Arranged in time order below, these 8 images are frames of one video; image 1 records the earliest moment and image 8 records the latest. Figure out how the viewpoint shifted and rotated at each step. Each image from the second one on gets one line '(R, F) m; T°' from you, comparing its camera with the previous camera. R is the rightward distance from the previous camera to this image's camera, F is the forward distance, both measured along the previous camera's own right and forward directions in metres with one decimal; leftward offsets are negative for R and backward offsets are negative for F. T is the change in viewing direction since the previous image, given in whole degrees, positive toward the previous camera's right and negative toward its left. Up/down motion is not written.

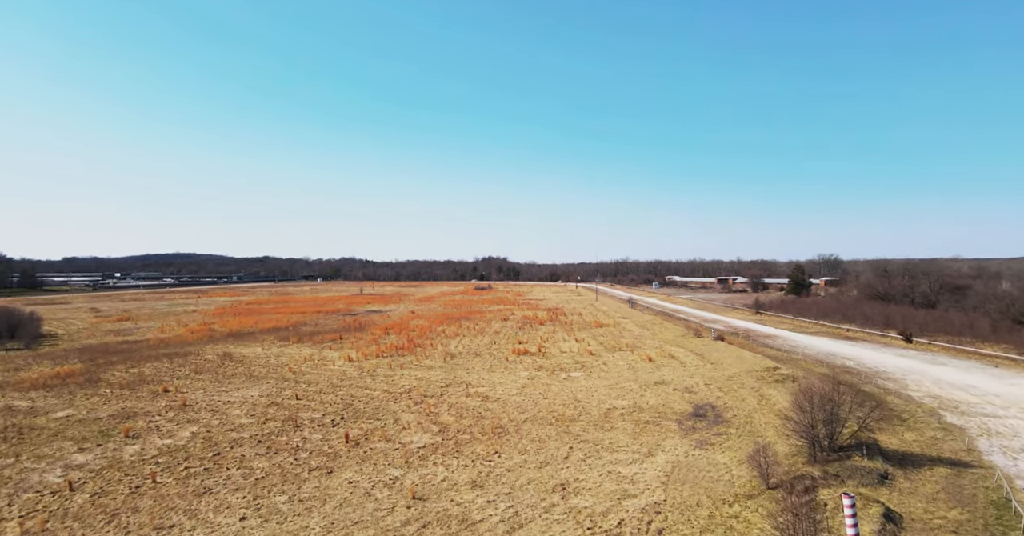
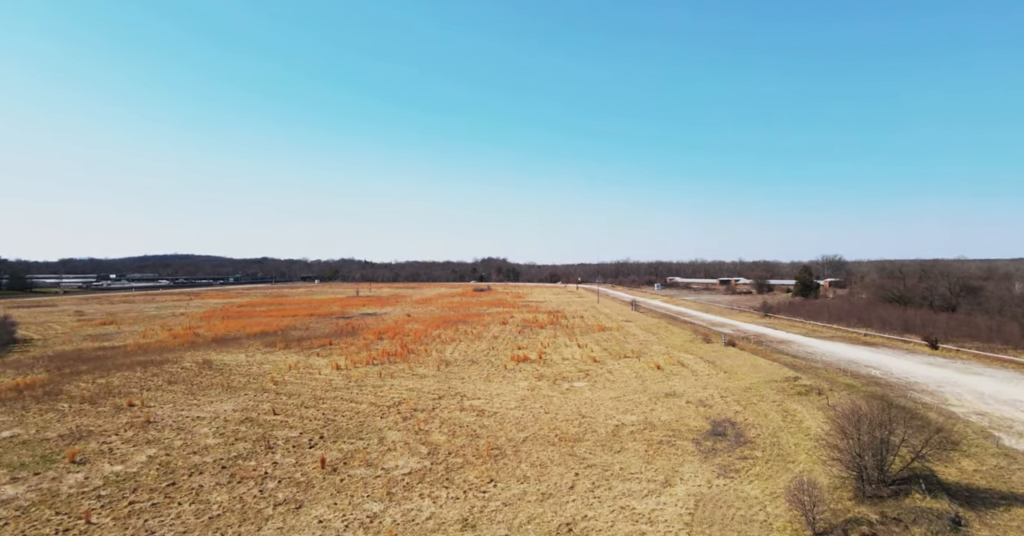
(0.0, +1.4) m; 0°
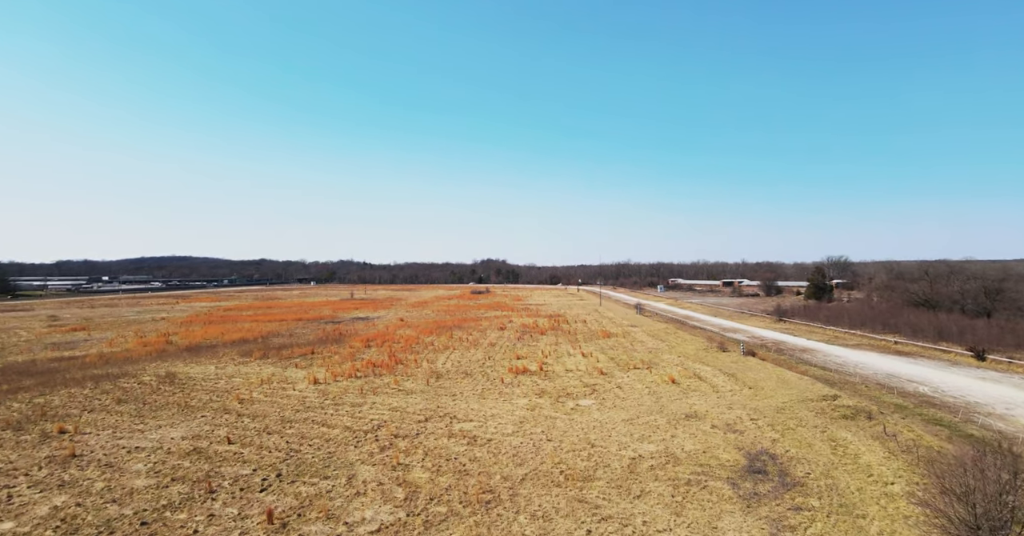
(+0.1, +2.1) m; 0°
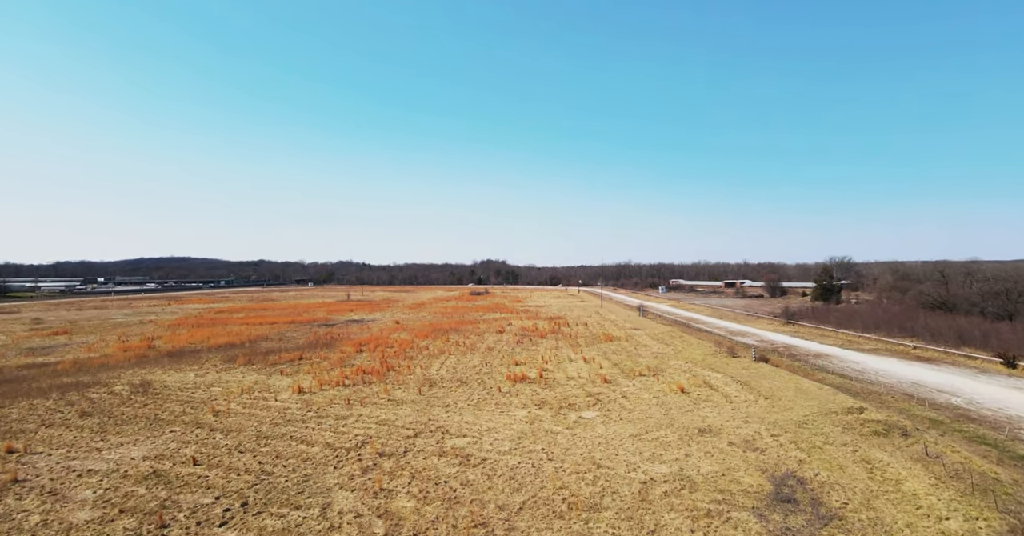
(+0.1, +1.2) m; 0°
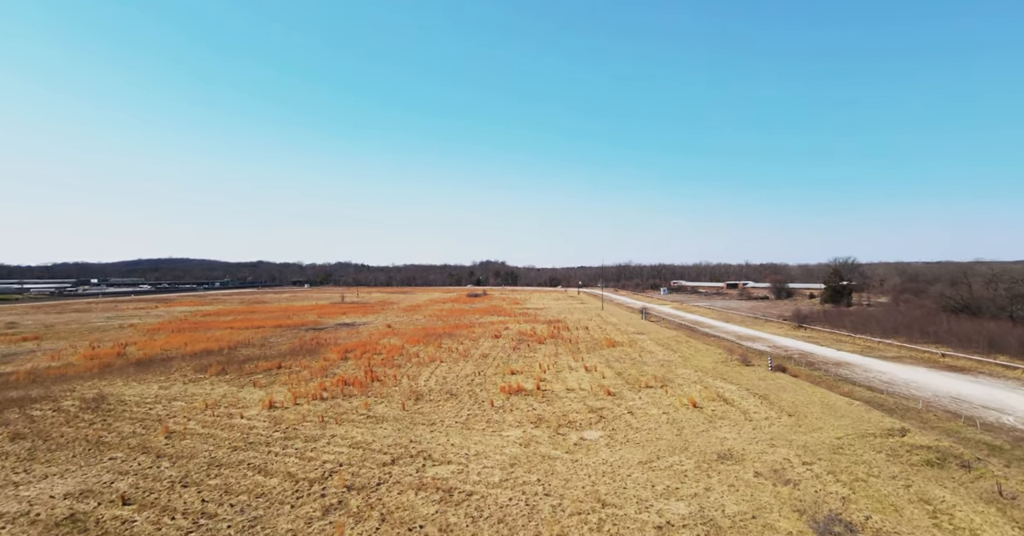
(+0.2, +1.7) m; 0°
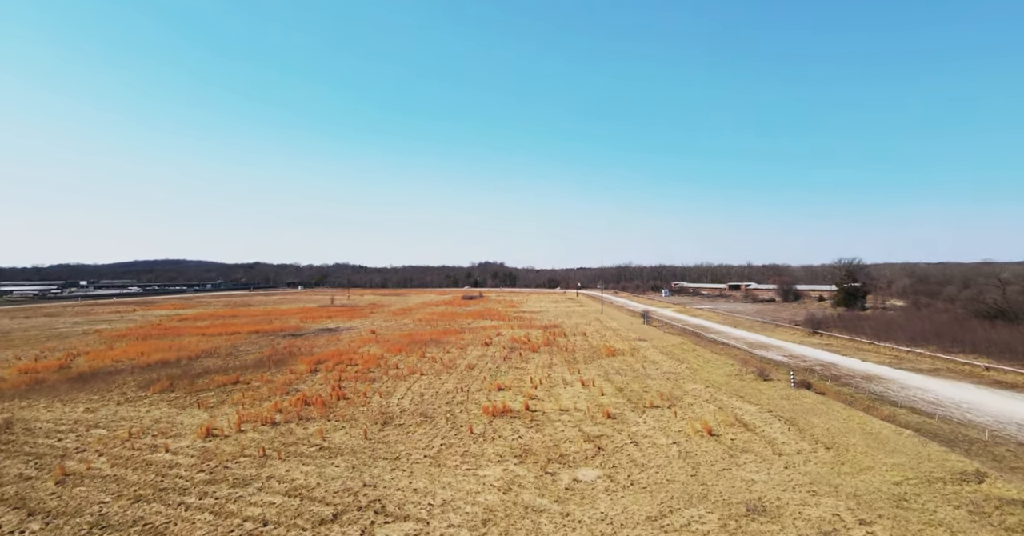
(+0.5, +2.4) m; 0°
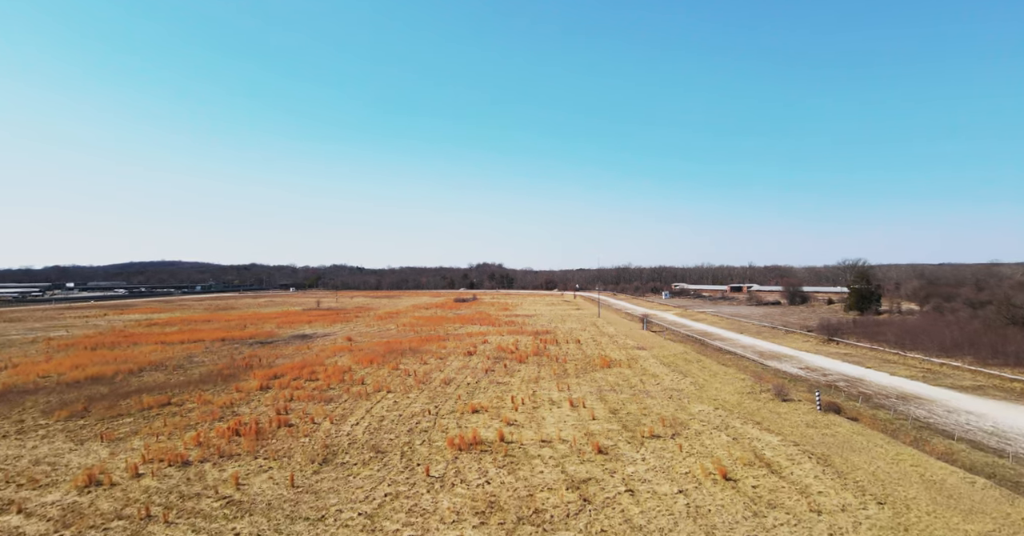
(+0.7, +2.6) m; 0°
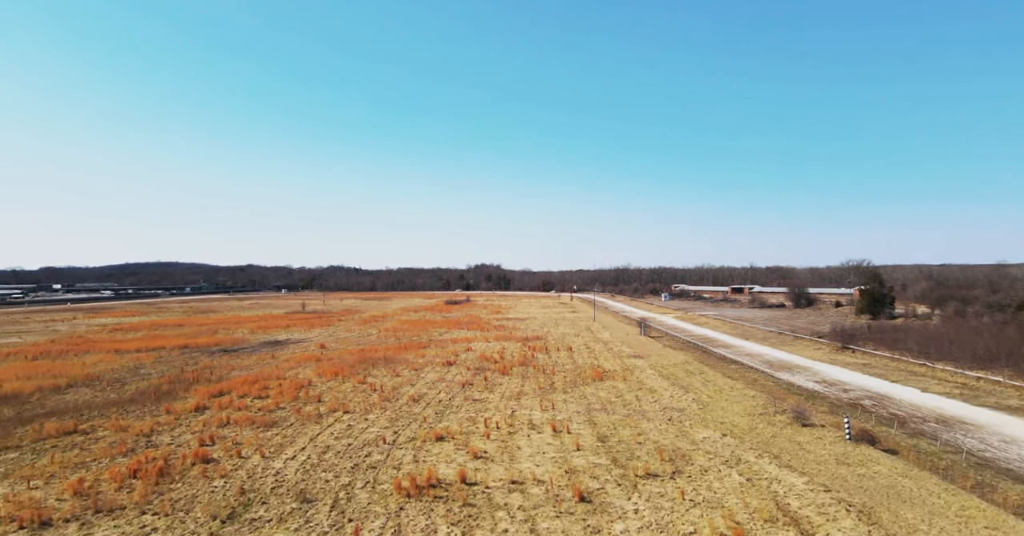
(+0.8, +2.4) m; 0°
